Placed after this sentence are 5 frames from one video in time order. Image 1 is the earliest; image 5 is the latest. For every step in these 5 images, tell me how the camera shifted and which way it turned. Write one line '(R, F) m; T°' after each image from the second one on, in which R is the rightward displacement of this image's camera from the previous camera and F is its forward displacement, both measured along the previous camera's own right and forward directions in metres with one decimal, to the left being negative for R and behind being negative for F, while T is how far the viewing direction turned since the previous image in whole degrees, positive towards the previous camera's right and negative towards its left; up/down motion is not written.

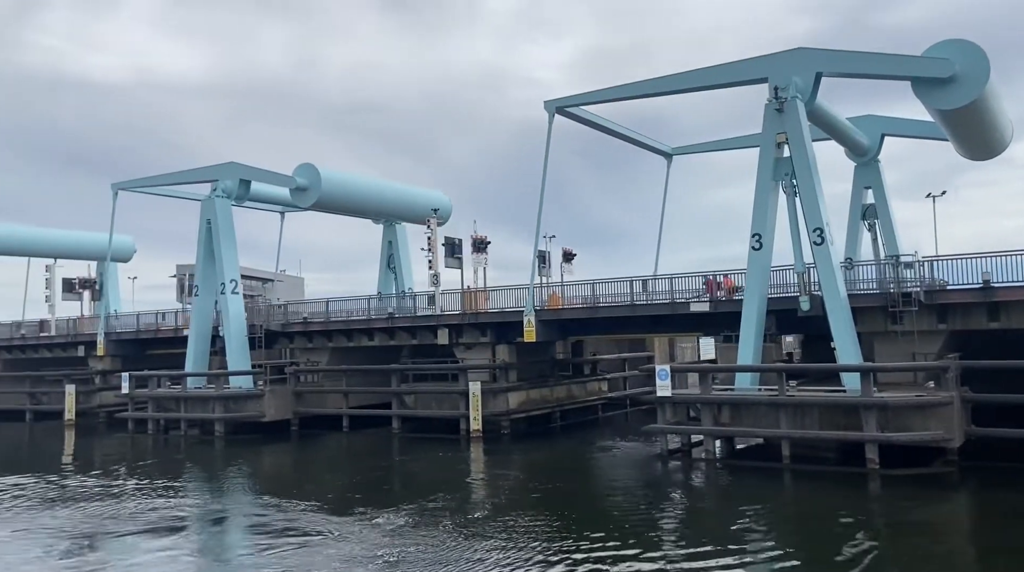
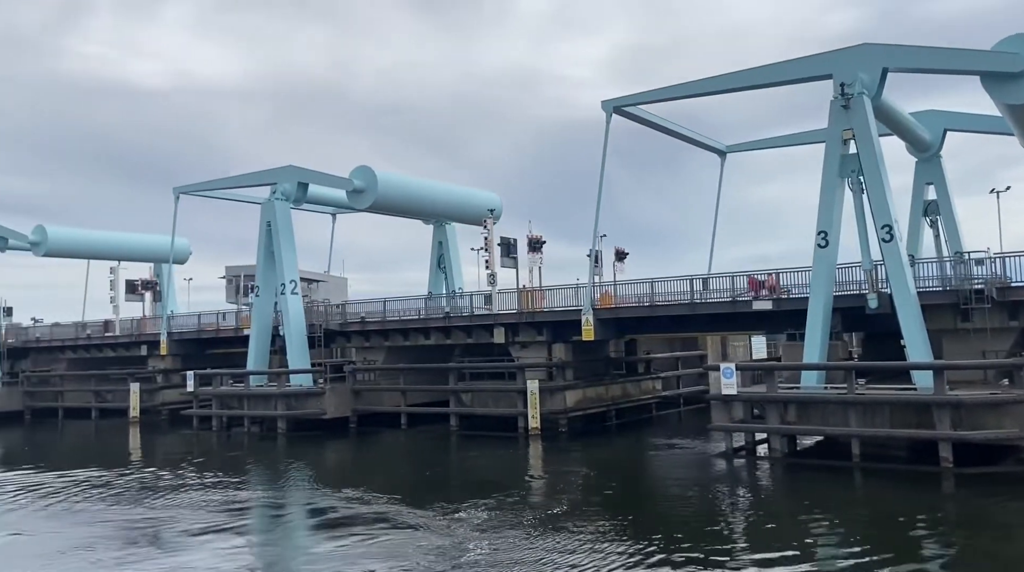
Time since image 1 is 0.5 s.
(-0.1, -0.1) m; -3°
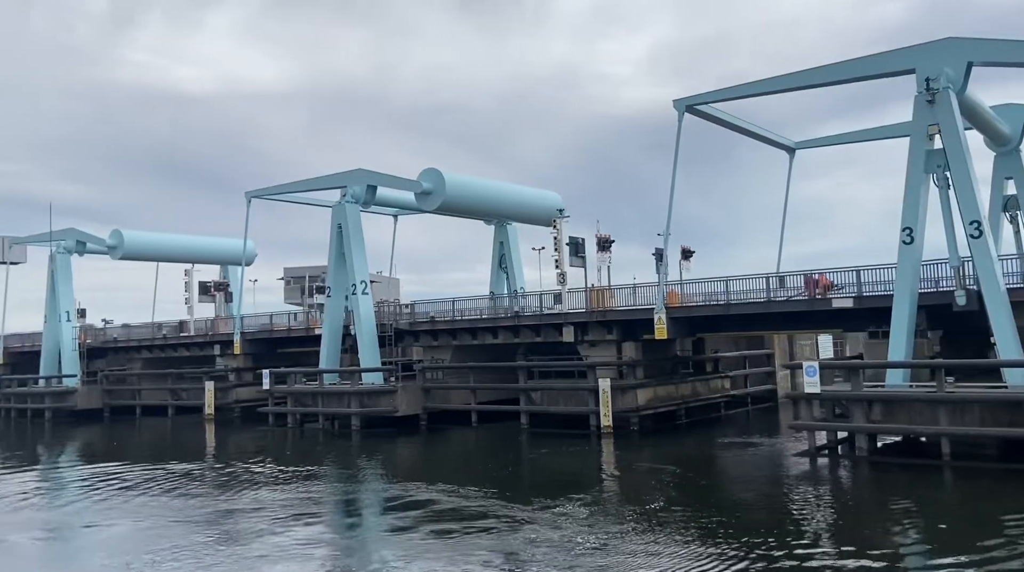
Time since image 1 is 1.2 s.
(-0.2, -0.1) m; -3°
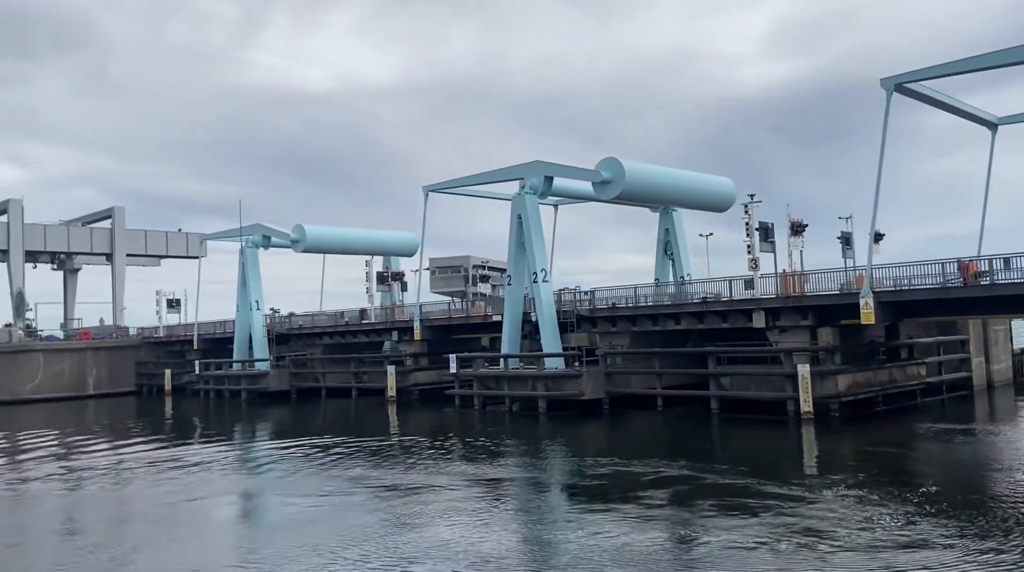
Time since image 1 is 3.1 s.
(-0.6, -0.2) m; -9°
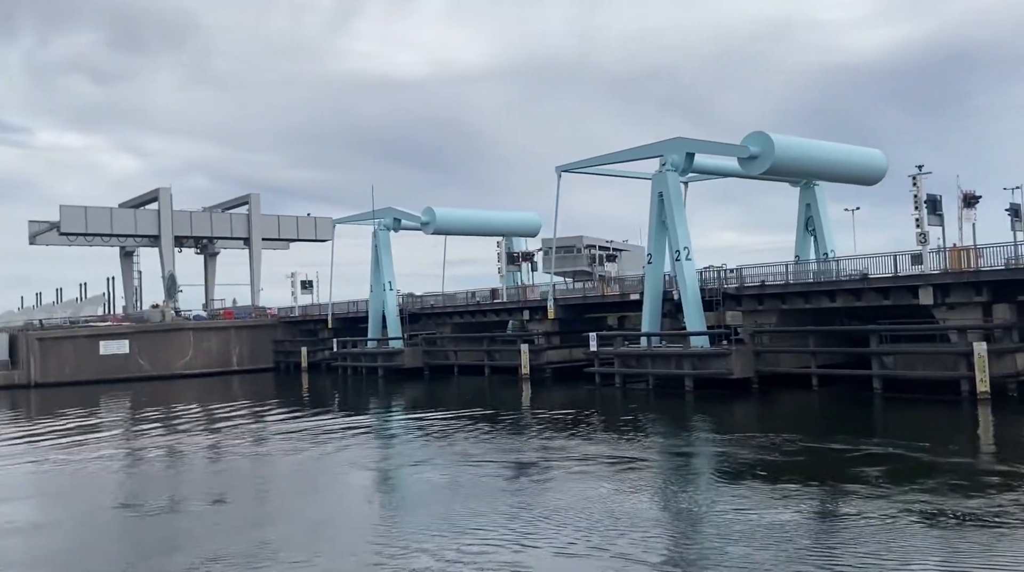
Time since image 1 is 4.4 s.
(-0.5, +0.1) m; -7°
